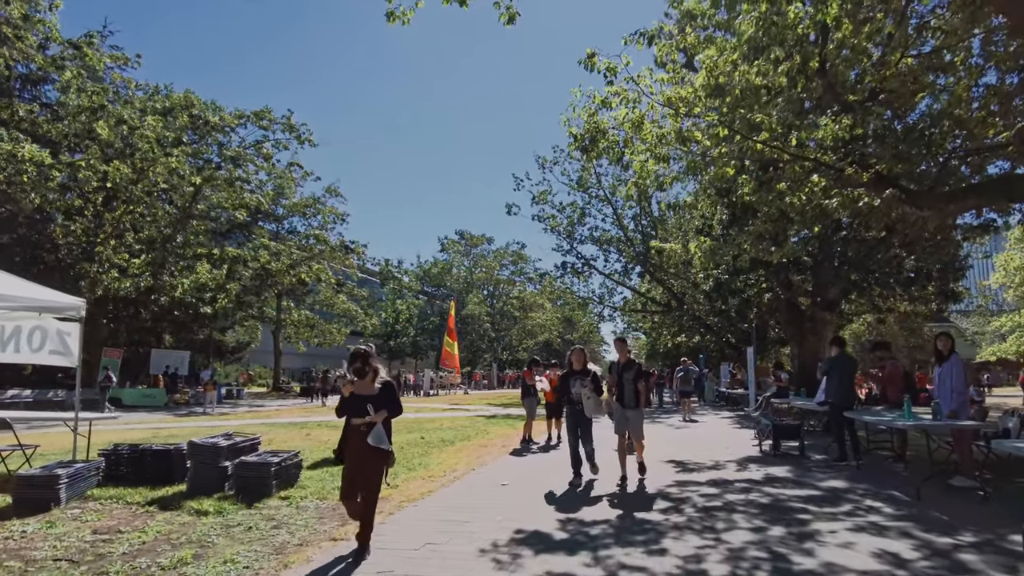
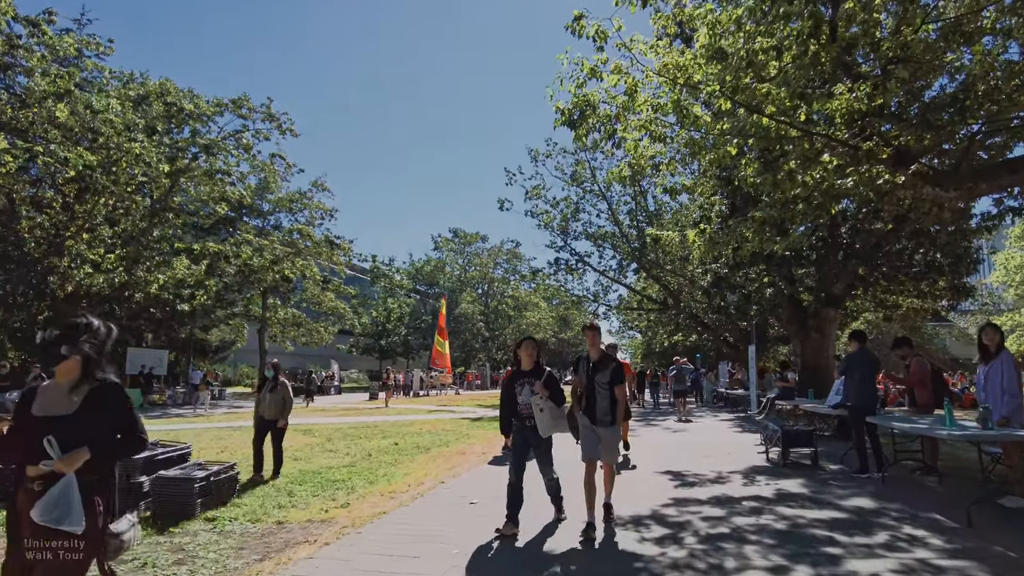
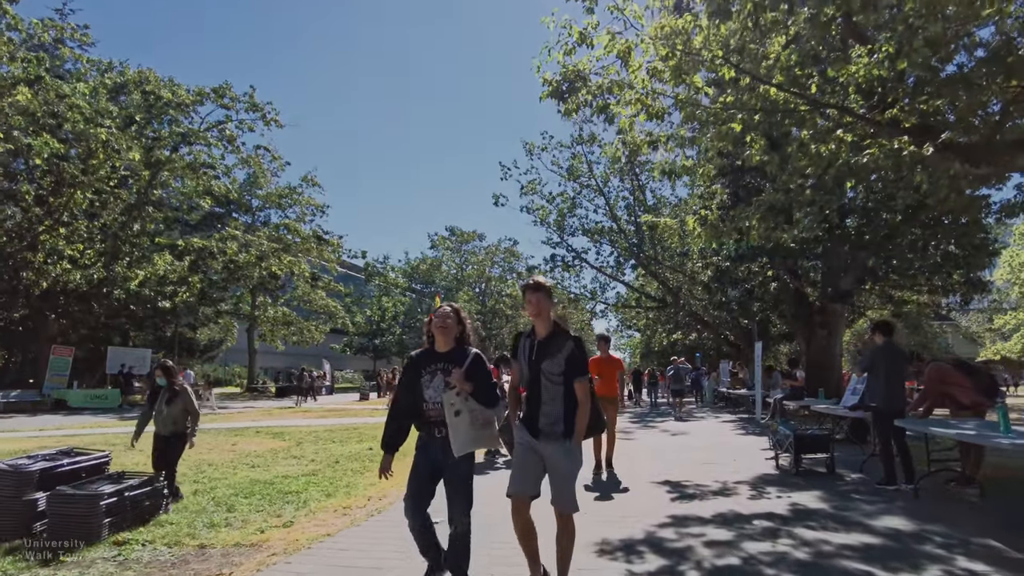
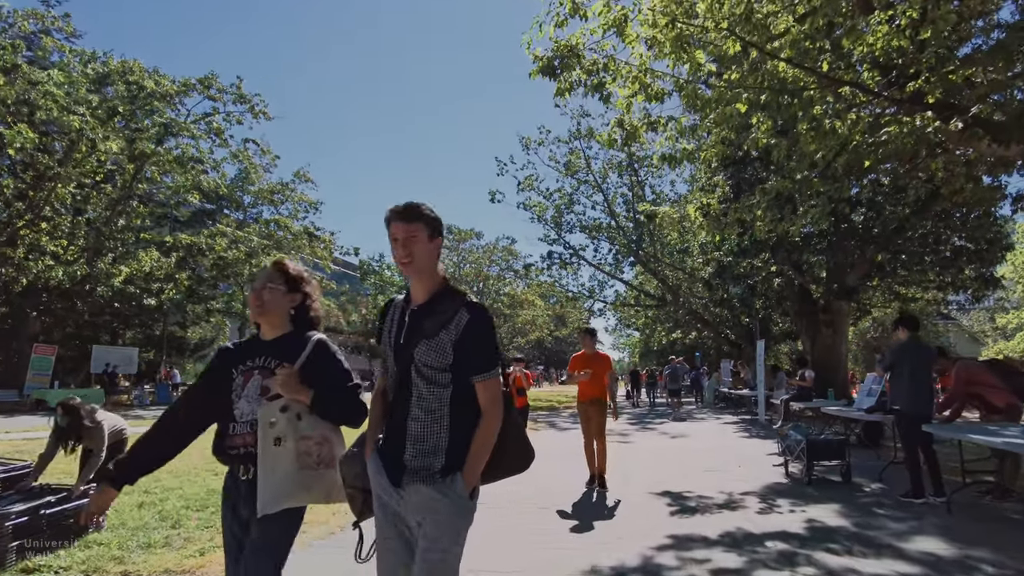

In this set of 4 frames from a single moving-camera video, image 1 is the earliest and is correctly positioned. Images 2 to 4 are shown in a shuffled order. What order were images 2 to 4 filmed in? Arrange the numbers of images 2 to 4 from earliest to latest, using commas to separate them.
2, 3, 4
